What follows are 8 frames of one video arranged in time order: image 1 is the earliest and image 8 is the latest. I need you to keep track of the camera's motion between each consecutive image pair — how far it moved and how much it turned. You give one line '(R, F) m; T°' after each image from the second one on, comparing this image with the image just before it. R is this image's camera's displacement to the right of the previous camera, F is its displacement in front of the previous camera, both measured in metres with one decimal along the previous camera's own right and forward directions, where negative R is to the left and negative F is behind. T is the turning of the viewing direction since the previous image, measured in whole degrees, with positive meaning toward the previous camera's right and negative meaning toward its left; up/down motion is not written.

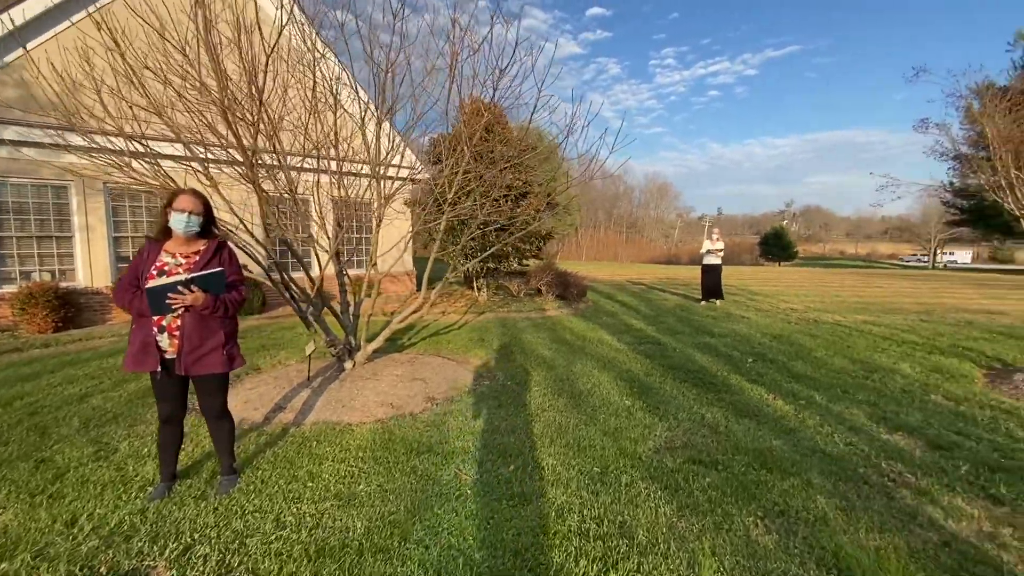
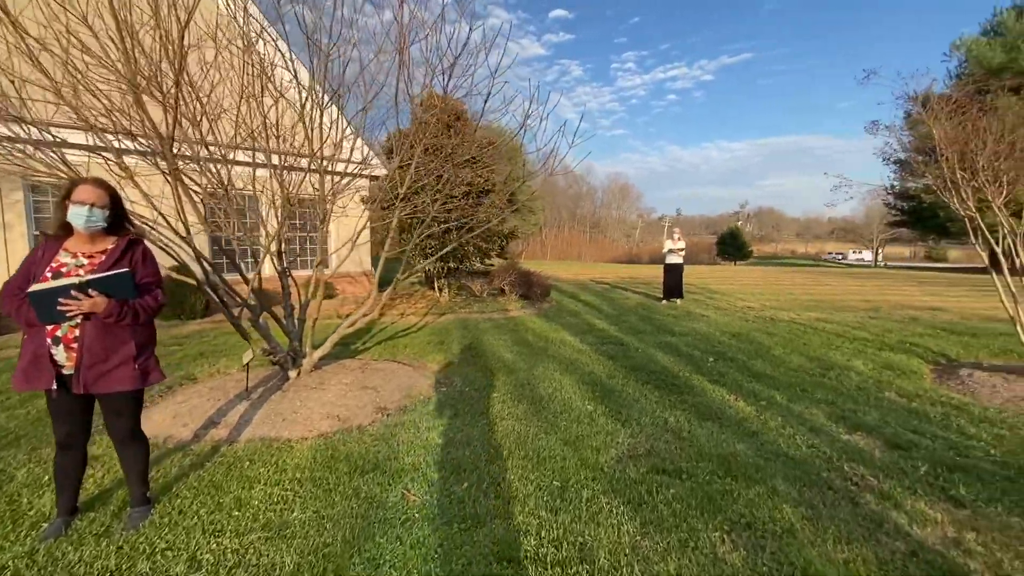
(+0.1, +0.2) m; +4°
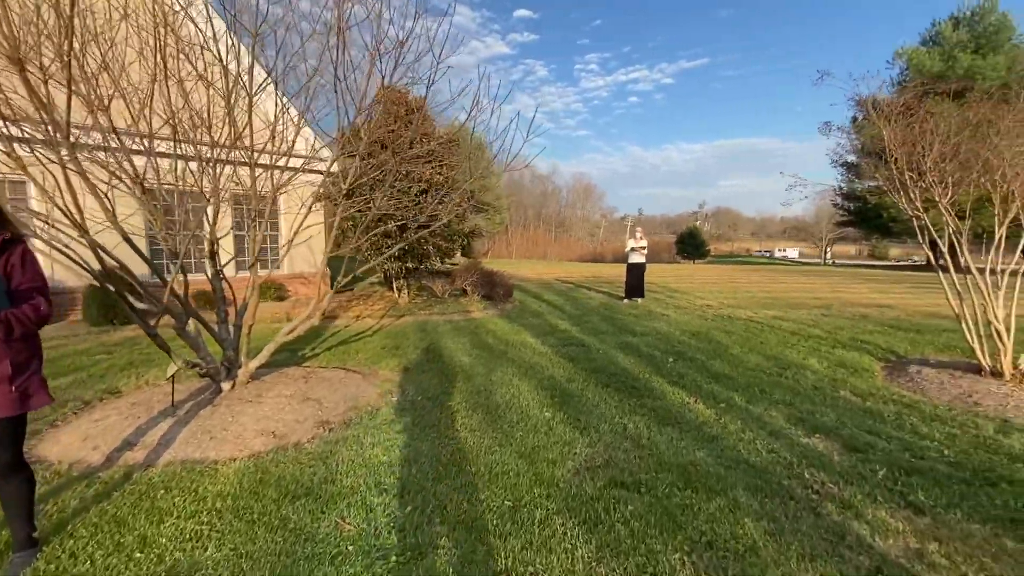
(+0.1, +0.2) m; +4°
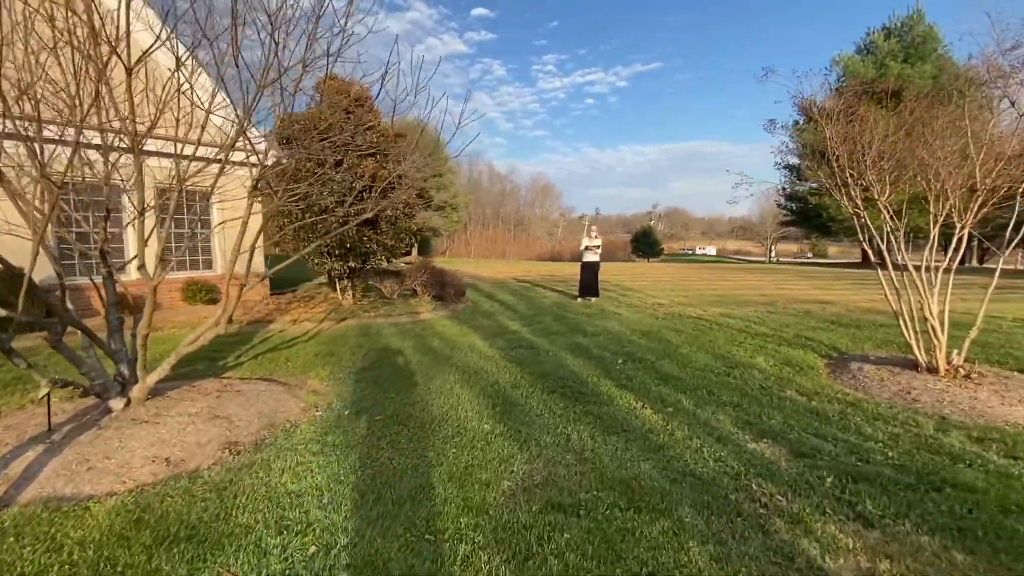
(+0.2, +0.3) m; +5°
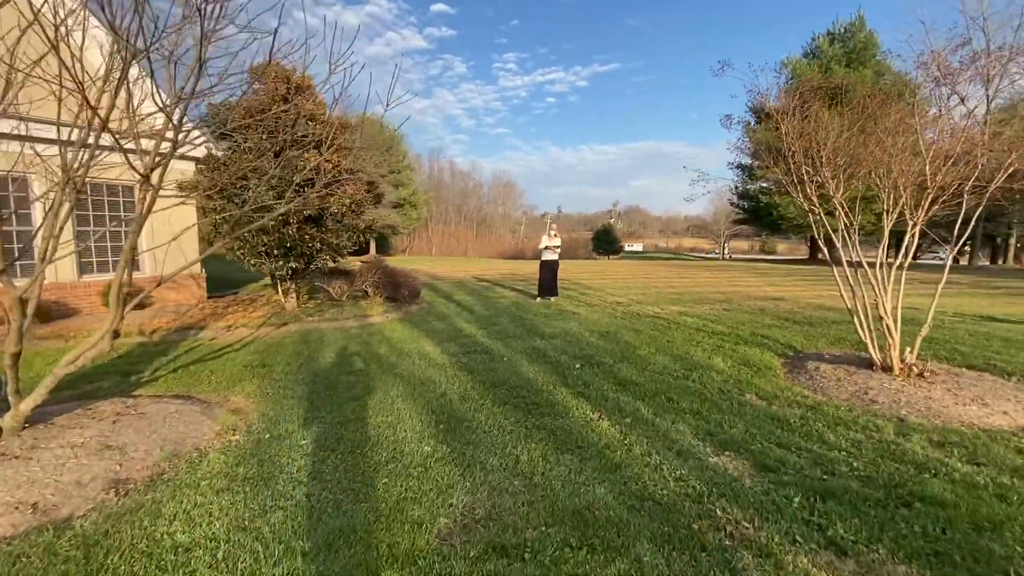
(+0.1, +0.3) m; +4°
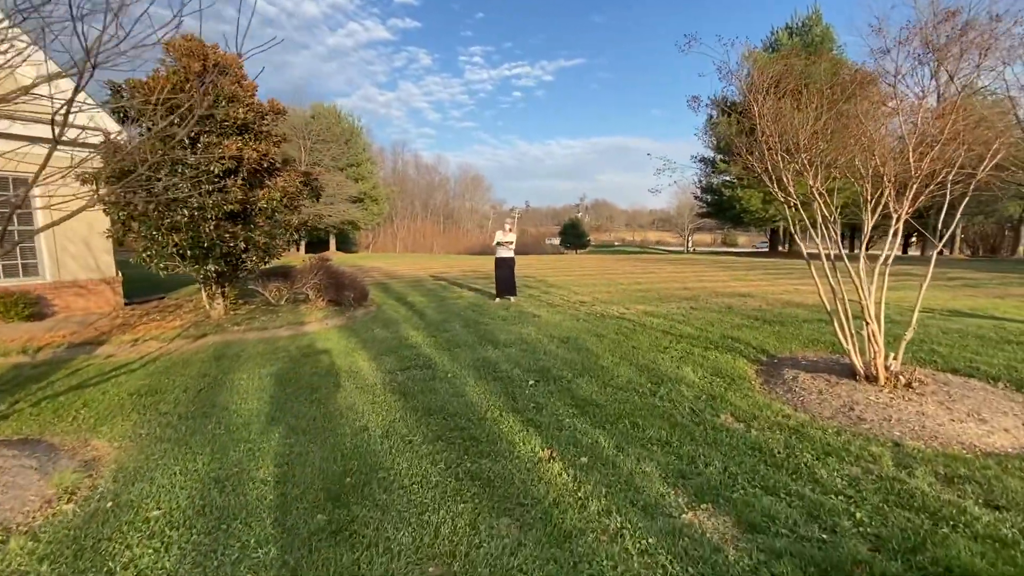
(+0.2, +0.7) m; +4°
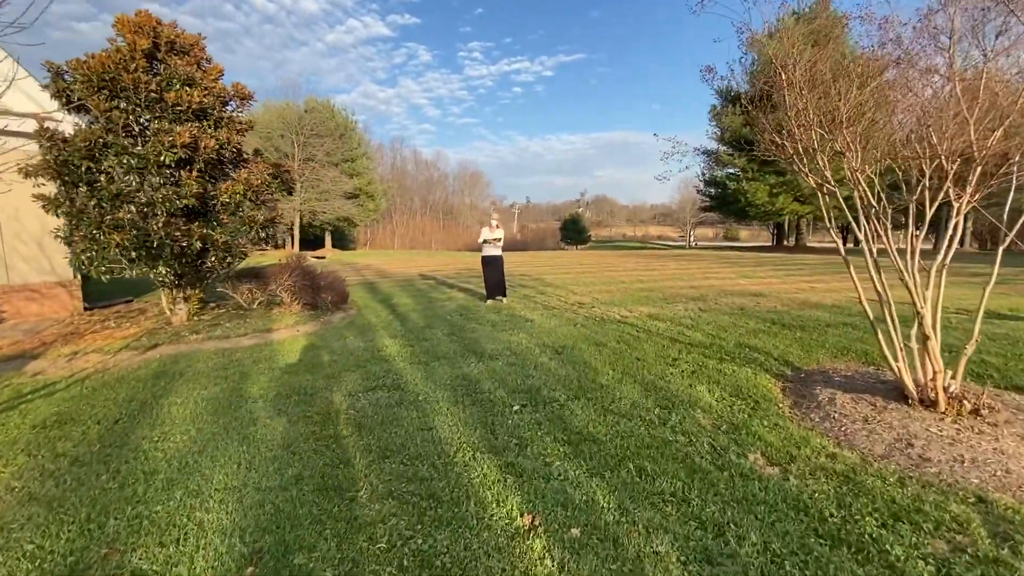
(+0.2, +0.7) m; 0°
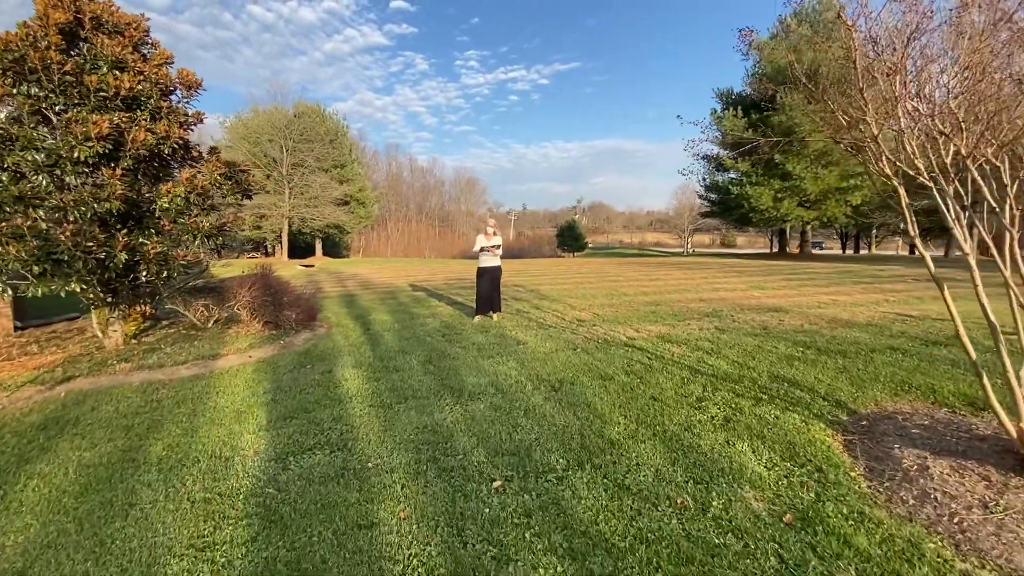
(+0.1, +1.0) m; 0°
